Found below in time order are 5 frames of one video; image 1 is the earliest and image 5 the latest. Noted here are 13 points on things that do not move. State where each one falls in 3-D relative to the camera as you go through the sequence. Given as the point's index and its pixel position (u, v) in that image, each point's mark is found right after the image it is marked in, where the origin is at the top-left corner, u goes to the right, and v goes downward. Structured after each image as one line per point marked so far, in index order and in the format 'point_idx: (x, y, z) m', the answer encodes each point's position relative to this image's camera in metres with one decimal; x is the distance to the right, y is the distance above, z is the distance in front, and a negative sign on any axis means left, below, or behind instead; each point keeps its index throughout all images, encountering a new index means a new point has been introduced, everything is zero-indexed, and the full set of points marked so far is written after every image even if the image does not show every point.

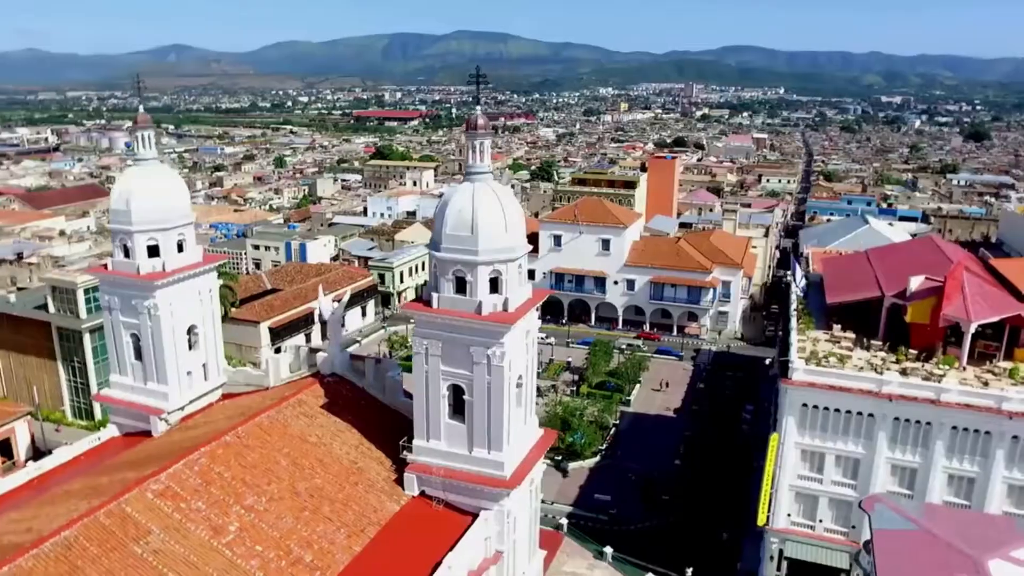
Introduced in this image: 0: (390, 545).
0: (-2.9, -6.1, +17.7) m
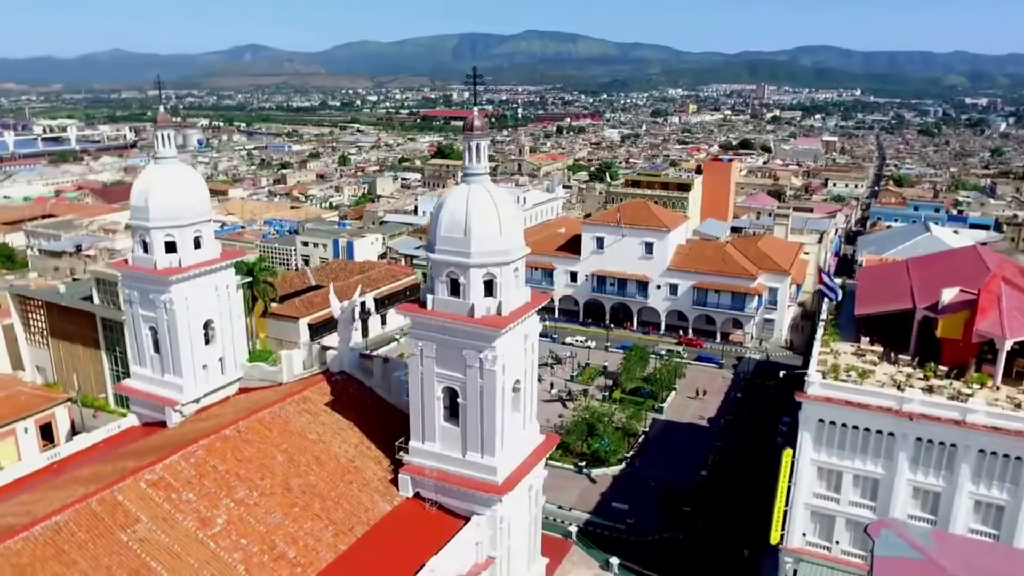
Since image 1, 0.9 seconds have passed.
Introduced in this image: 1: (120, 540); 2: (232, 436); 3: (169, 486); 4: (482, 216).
0: (-3.2, -6.1, +17.7) m
1: (-8.1, -5.2, +15.4) m
2: (-7.0, -3.7, +18.7) m
3: (-7.8, -4.5, +16.9) m
4: (-0.7, +1.7, +17.6) m
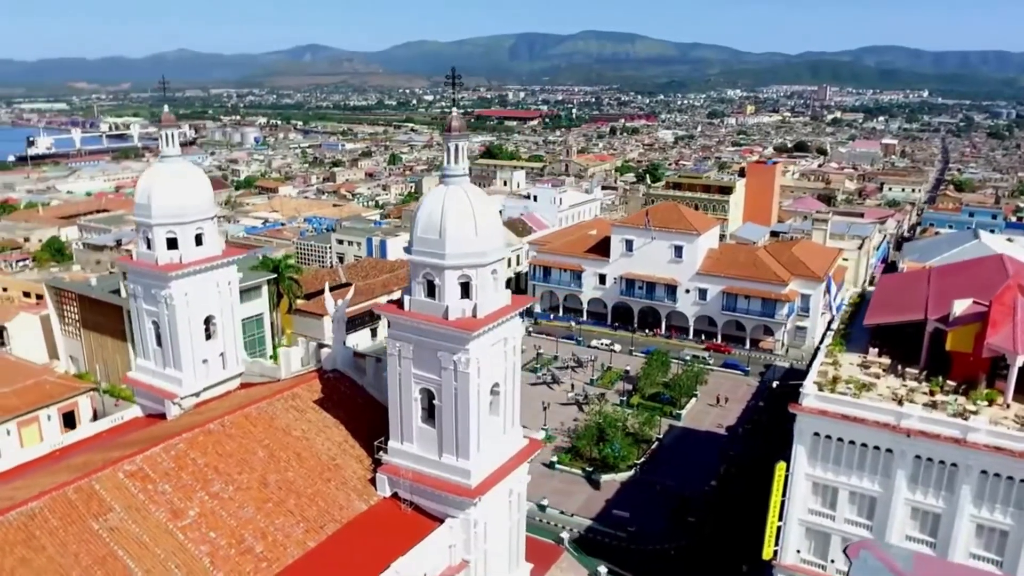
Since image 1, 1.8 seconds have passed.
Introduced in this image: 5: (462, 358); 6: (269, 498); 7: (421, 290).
0: (-3.9, -6.1, +17.8) m
1: (-9.0, -5.1, +15.9) m
2: (-7.6, -3.6, +19.1) m
3: (-8.5, -4.4, +17.3) m
4: (-1.3, +1.7, +17.6) m
5: (-1.2, -1.7, +17.6) m
6: (-5.9, -5.1, +18.1) m
7: (-2.2, 0.0, +18.2) m
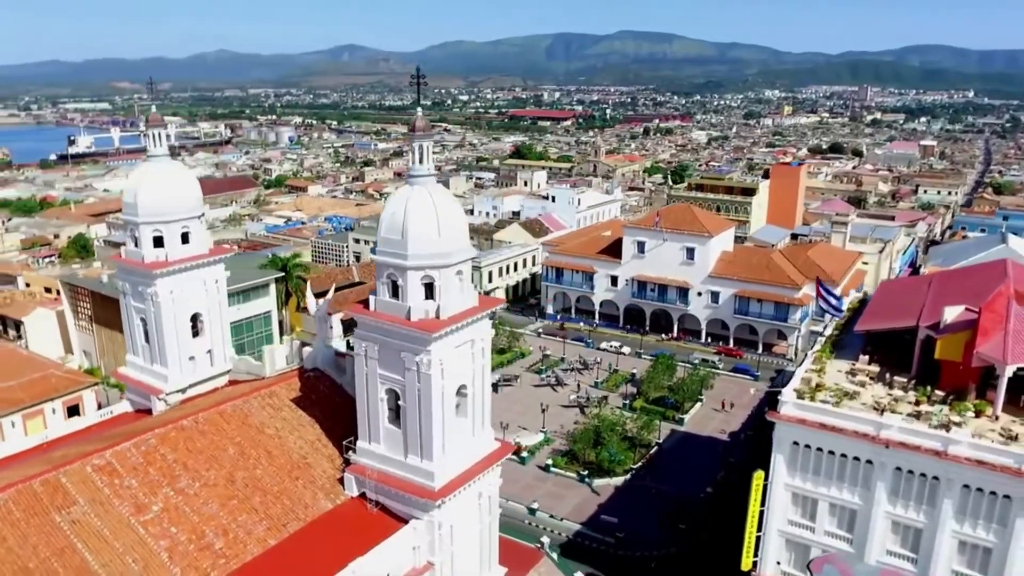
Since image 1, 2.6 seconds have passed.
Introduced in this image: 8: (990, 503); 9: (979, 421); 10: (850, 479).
0: (-4.8, -6.1, +17.8) m
1: (-10.0, -5.1, +16.2) m
2: (-8.4, -3.6, +19.3) m
3: (-9.4, -4.3, +17.6) m
4: (-2.1, +1.6, +17.5) m
5: (-2.1, -1.7, +17.5) m
6: (-6.8, -5.1, +18.2) m
7: (-3.1, -0.1, +18.1) m
8: (+11.6, -5.2, +18.2) m
9: (+12.2, -3.5, +19.4) m
10: (+9.0, -5.1, +19.9) m
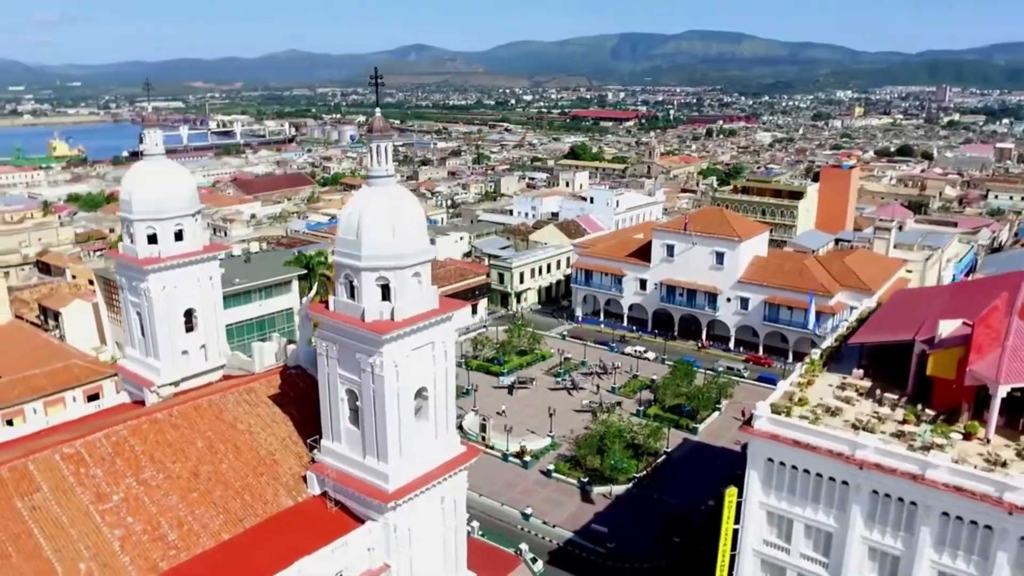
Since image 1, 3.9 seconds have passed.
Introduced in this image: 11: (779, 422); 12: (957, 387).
0: (-6.0, -6.1, +18.1) m
1: (-11.2, -4.9, +16.8) m
2: (-9.4, -3.5, +19.8) m
3: (-10.6, -4.2, +18.2) m
4: (-3.2, +1.6, +17.5) m
5: (-3.2, -1.7, +17.5) m
6: (-7.9, -5.0, +18.6) m
7: (-4.1, -0.1, +18.2) m
8: (+10.5, -5.6, +17.0) m
9: (+11.2, -3.9, +18.3) m
10: (+8.0, -5.4, +19.0) m
11: (+6.9, -3.4, +19.2) m
12: (+11.7, -2.6, +19.6) m
